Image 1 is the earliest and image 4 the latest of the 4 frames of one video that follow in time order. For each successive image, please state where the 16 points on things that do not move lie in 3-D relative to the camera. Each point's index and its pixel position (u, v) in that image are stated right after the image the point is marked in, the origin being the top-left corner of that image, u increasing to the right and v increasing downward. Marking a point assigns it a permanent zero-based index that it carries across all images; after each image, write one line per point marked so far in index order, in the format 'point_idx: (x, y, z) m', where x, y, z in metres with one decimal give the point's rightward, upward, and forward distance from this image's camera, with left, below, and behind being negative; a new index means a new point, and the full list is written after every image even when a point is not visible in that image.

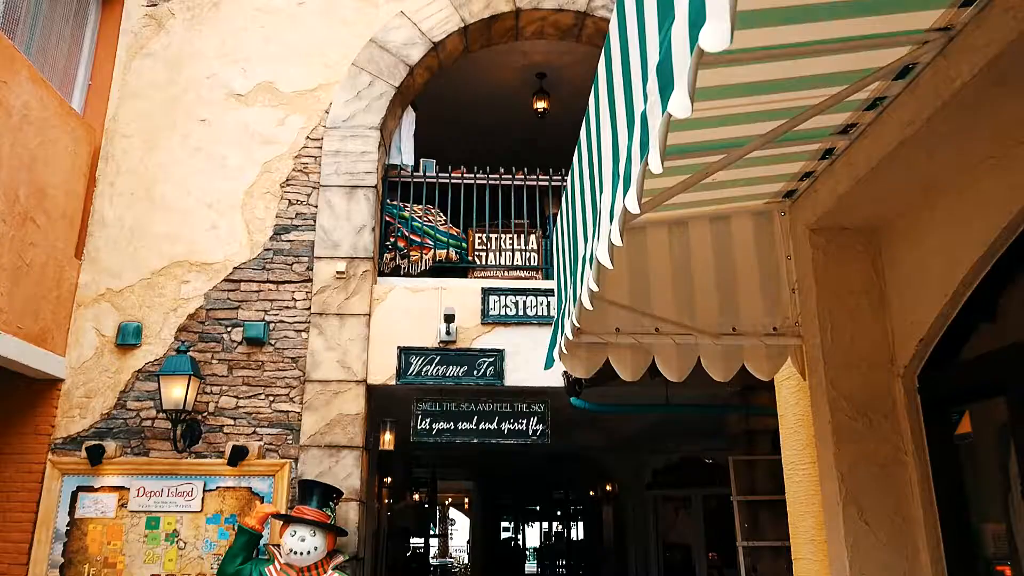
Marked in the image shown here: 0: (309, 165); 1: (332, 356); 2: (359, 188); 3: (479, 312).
0: (-1.6, +1.0, +6.4) m
1: (-1.3, -0.5, +5.9) m
2: (-1.2, +0.8, +6.3) m
3: (-0.3, -0.2, +6.1) m
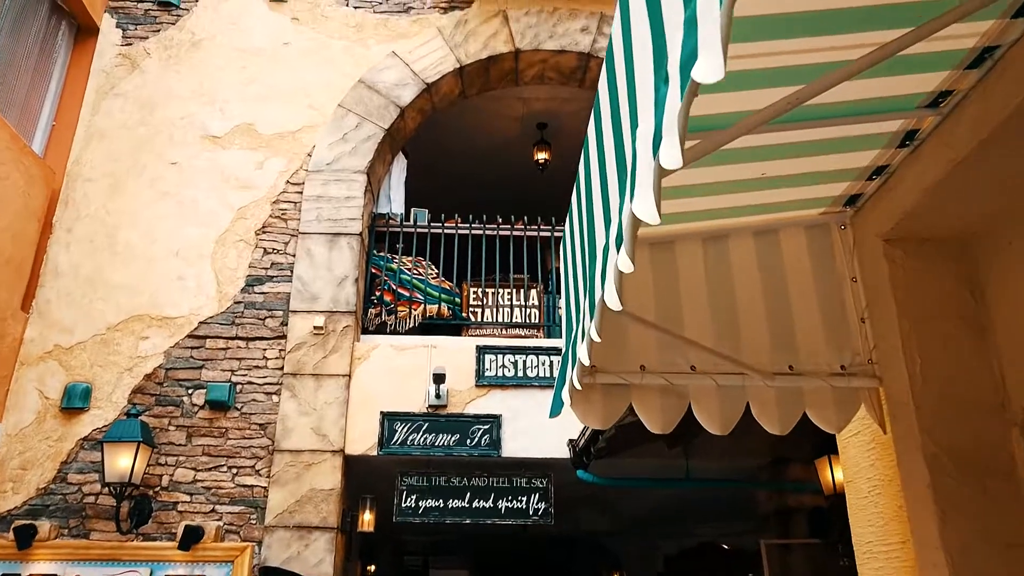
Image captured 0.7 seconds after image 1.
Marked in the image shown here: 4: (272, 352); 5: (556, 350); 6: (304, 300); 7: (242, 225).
0: (-1.6, +0.6, +5.8) m
1: (-1.3, -0.9, +5.2) m
2: (-1.2, +0.4, +5.7) m
3: (-0.3, -0.6, +5.5) m
4: (-1.6, -0.4, +5.4) m
5: (+0.3, -0.4, +5.6) m
6: (-1.4, -0.1, +5.5) m
7: (-1.9, +0.4, +5.8) m
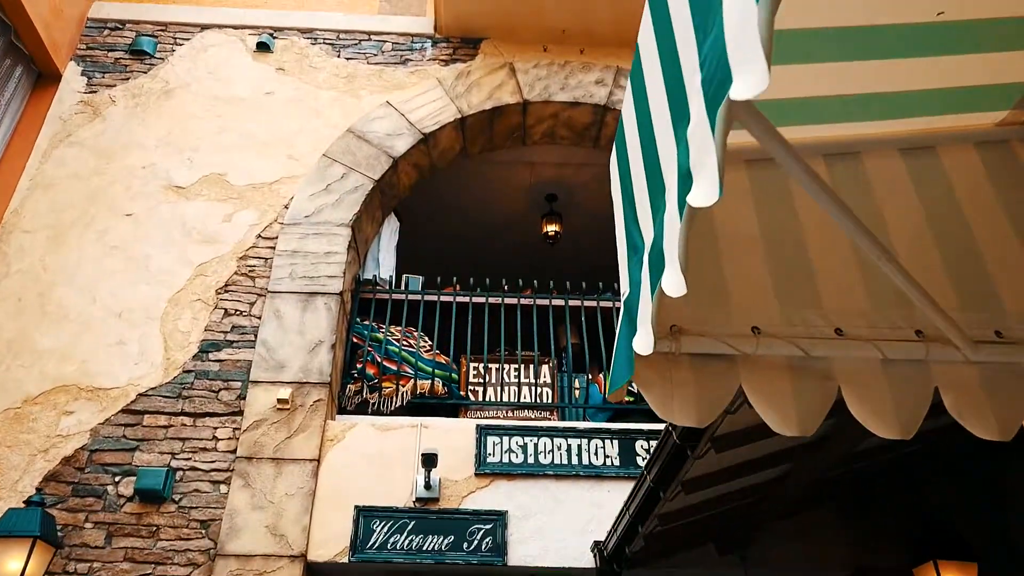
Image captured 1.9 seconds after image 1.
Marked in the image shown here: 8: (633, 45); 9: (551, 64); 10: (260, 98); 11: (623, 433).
0: (-1.6, +0.1, +4.9) m
1: (-1.3, -1.2, +4.1) m
2: (-1.2, 0.0, +4.8) m
3: (-0.2, -0.9, +4.4) m
4: (-1.6, -0.8, +4.4) m
5: (+0.3, -0.8, +4.5) m
6: (-1.4, -0.5, +4.6) m
7: (-1.9, 0.0, +4.9) m
8: (+0.9, +1.8, +6.1) m
9: (+0.3, +1.6, +5.9) m
10: (-1.8, +1.3, +5.7) m
11: (+0.6, -0.8, +4.6) m
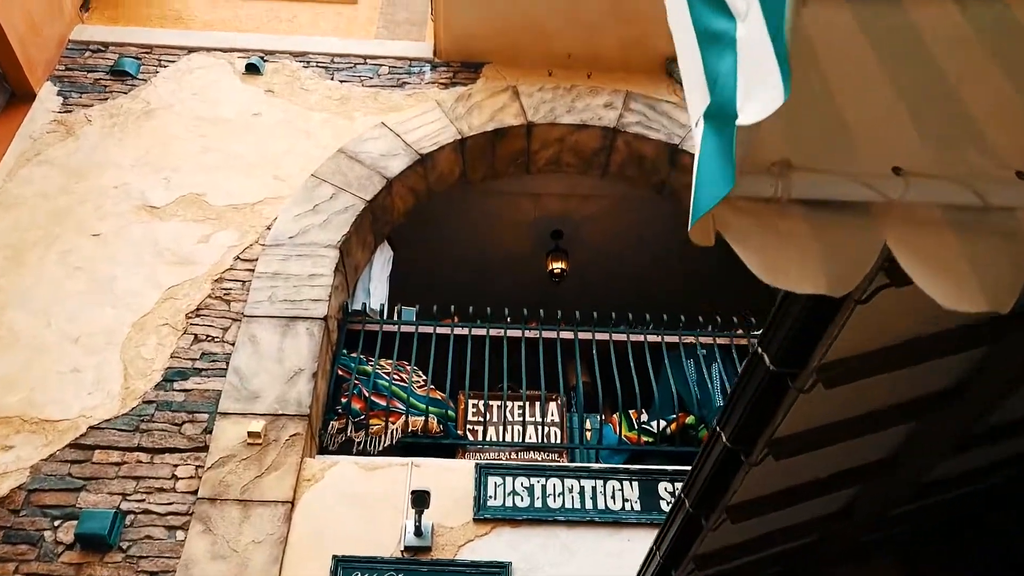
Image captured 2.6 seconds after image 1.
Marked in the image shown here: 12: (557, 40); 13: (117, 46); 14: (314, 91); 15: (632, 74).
0: (-1.5, 0.0, +4.5) m
1: (-1.3, -1.2, +3.5) m
2: (-1.1, -0.2, +4.3) m
3: (-0.2, -1.0, +3.8) m
4: (-1.5, -0.9, +3.8) m
5: (+0.4, -0.9, +4.0) m
6: (-1.4, -0.6, +4.0) m
7: (-1.9, -0.1, +4.4) m
8: (+0.9, +1.6, +5.8) m
9: (+0.3, +1.4, +5.6) m
10: (-1.7, +1.1, +5.3) m
11: (+0.6, -0.9, +4.0) m
12: (+0.3, +1.7, +5.6) m
13: (-2.8, +1.7, +5.7) m
14: (-1.3, +1.3, +5.5) m
15: (+0.9, +1.5, +5.8) m
